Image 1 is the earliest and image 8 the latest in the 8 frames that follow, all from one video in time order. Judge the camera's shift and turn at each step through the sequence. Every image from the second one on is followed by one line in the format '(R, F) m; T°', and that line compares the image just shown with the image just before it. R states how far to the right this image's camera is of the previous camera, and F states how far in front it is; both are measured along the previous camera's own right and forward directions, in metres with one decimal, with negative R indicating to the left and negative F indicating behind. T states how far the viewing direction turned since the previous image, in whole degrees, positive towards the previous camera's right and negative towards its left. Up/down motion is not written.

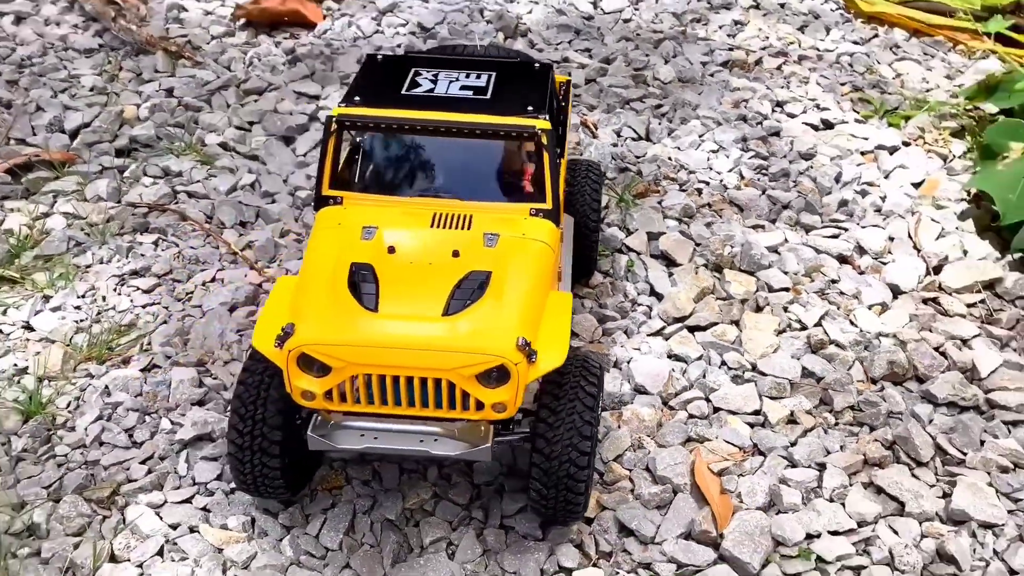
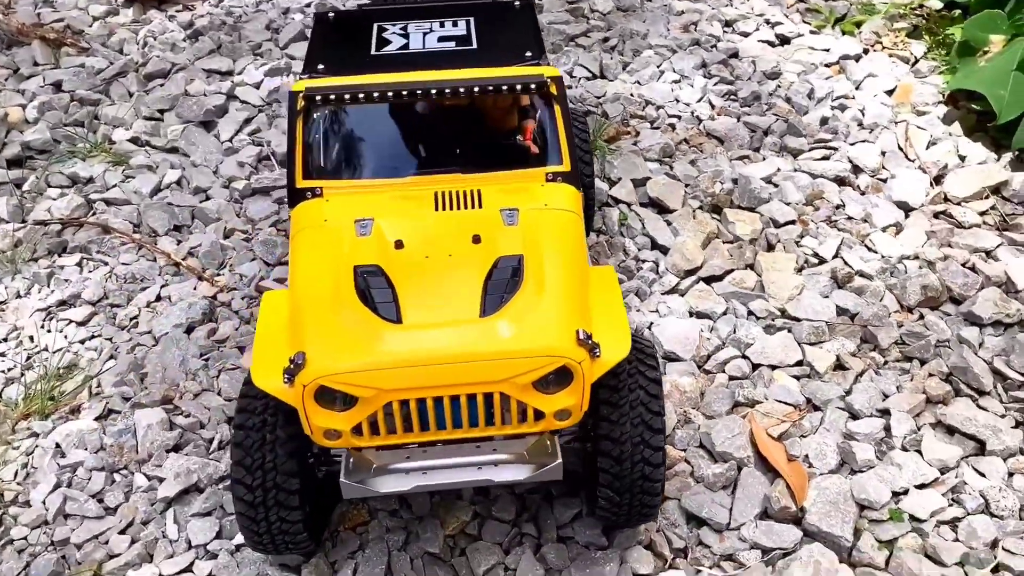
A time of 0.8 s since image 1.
(-0.3, +0.4) m; +6°
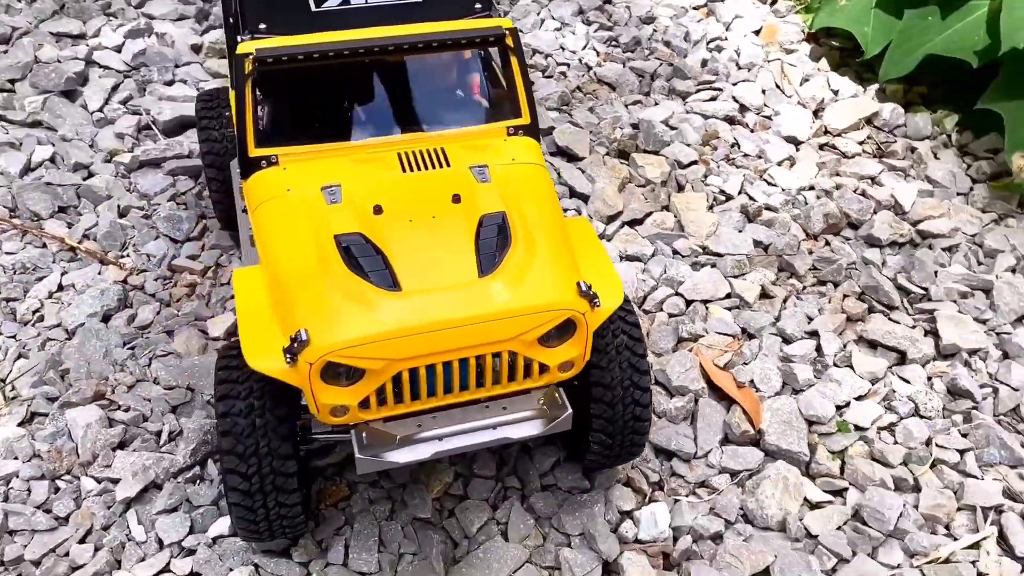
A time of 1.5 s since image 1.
(-0.4, 0.0) m; +11°
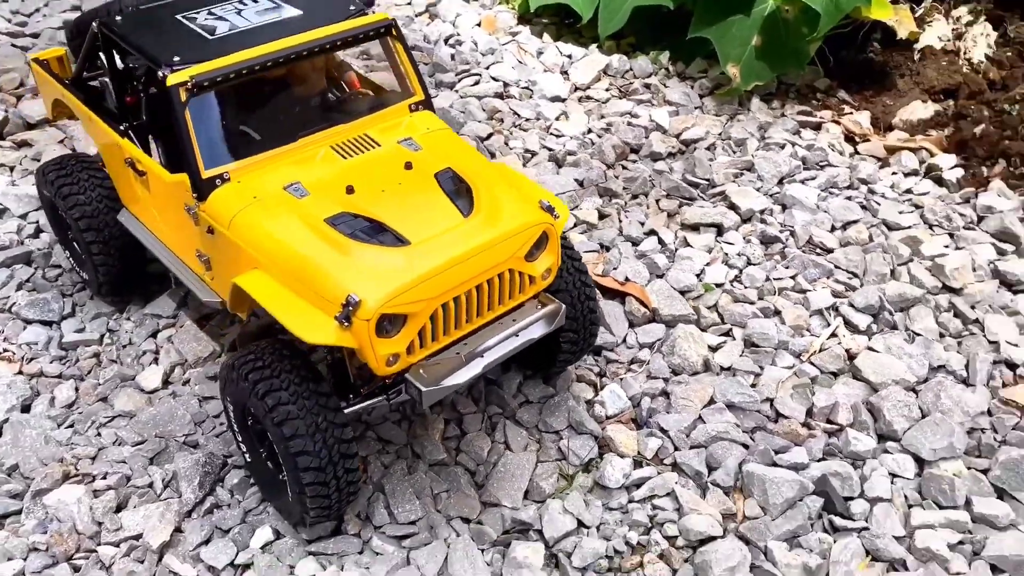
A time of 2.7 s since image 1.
(-0.8, -0.2) m; +20°
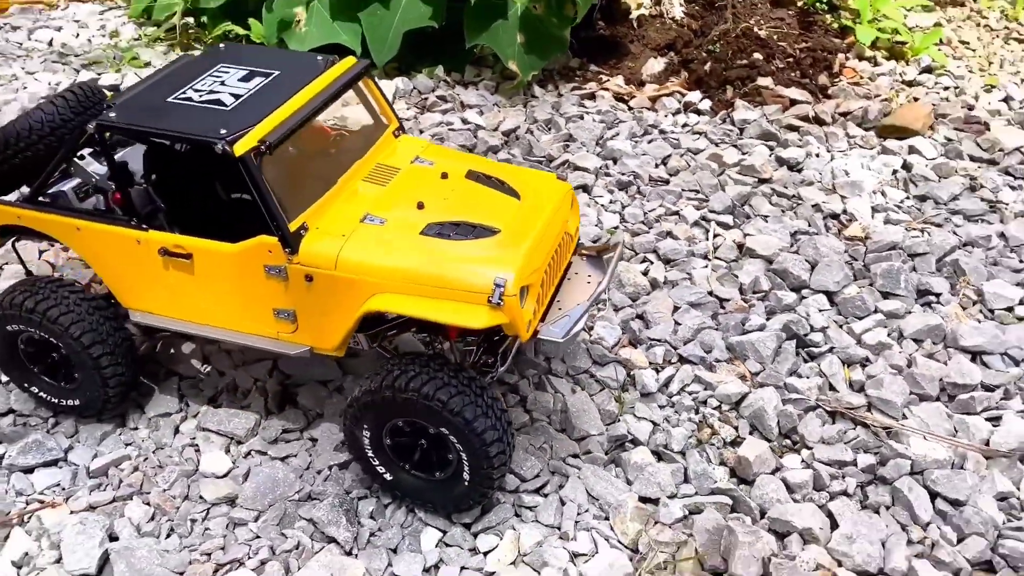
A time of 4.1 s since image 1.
(-1.3, -0.1) m; +23°
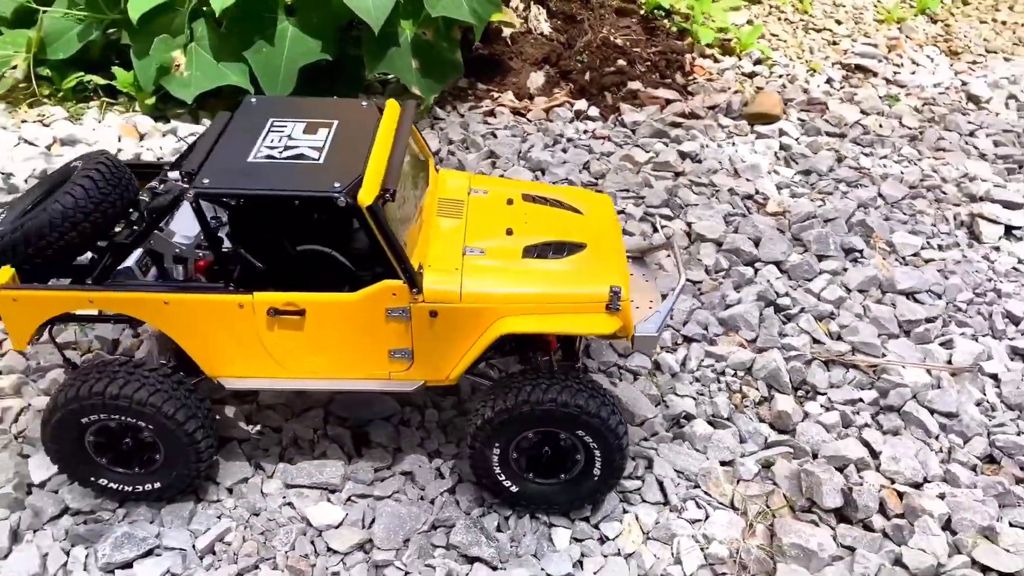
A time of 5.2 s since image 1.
(-1.0, -0.1) m; +16°
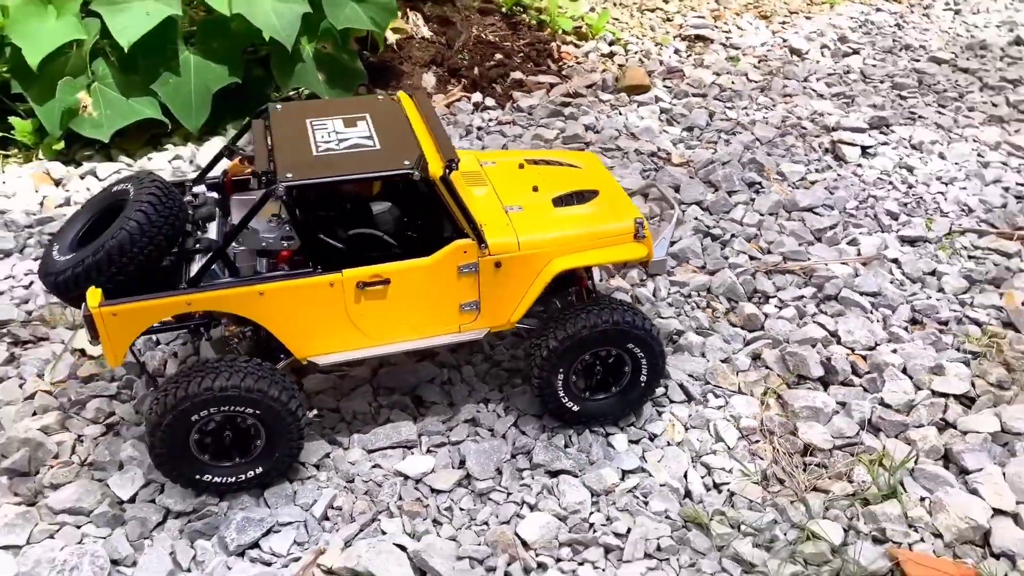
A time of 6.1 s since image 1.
(-0.8, -0.3) m; +12°
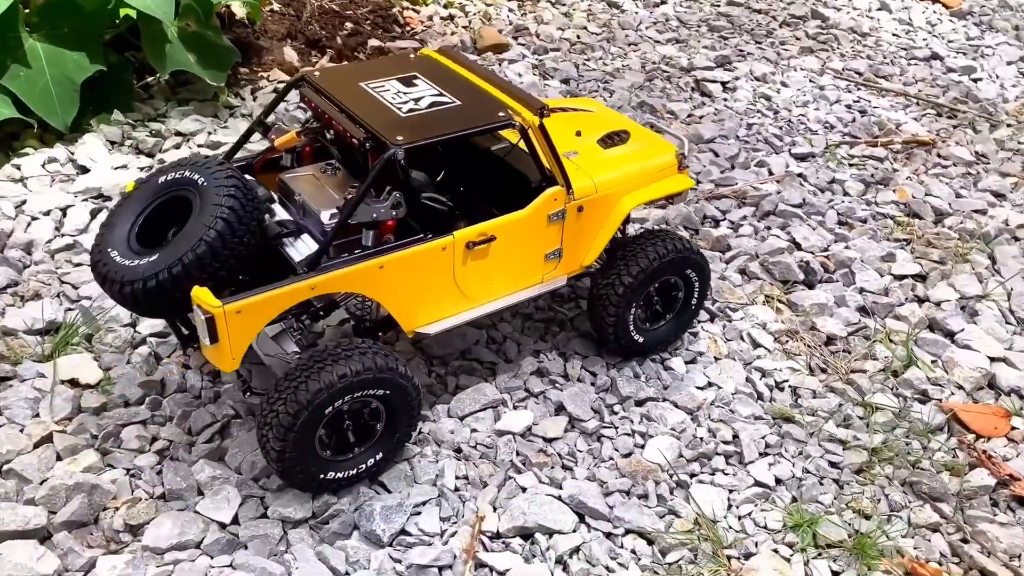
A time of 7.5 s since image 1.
(-1.2, +0.2) m; +18°
